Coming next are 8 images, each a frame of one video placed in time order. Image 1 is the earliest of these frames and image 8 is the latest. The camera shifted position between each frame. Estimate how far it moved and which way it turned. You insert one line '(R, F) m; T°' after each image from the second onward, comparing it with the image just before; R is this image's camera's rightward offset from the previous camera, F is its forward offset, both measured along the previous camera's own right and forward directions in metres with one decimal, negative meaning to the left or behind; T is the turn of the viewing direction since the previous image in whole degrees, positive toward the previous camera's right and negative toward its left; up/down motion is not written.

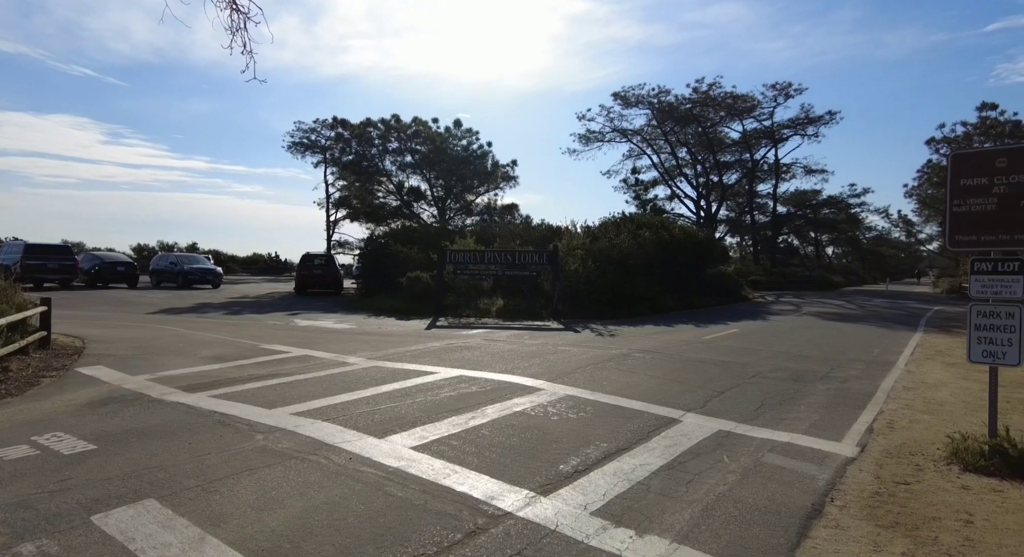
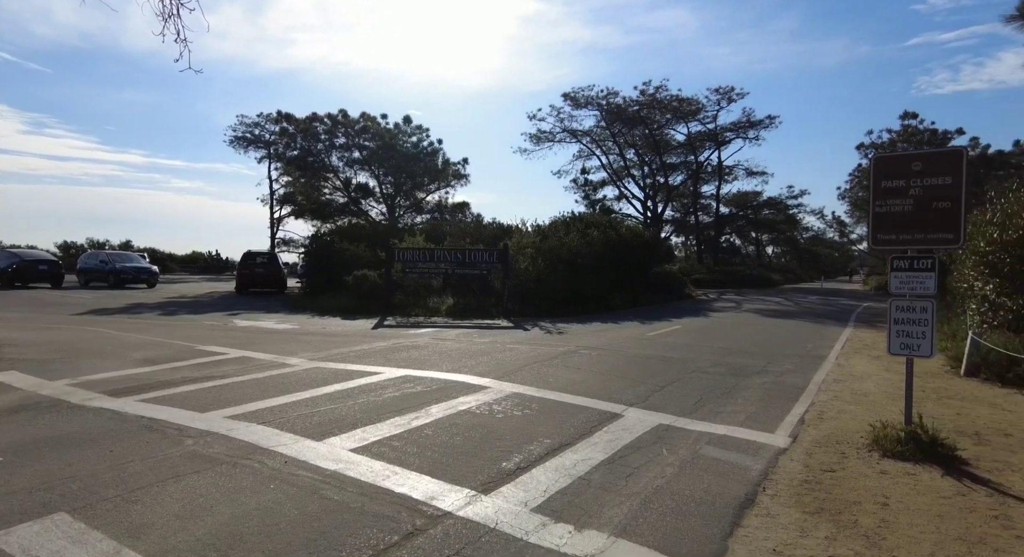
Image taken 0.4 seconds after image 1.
(+0.1, 0.0) m; +5°
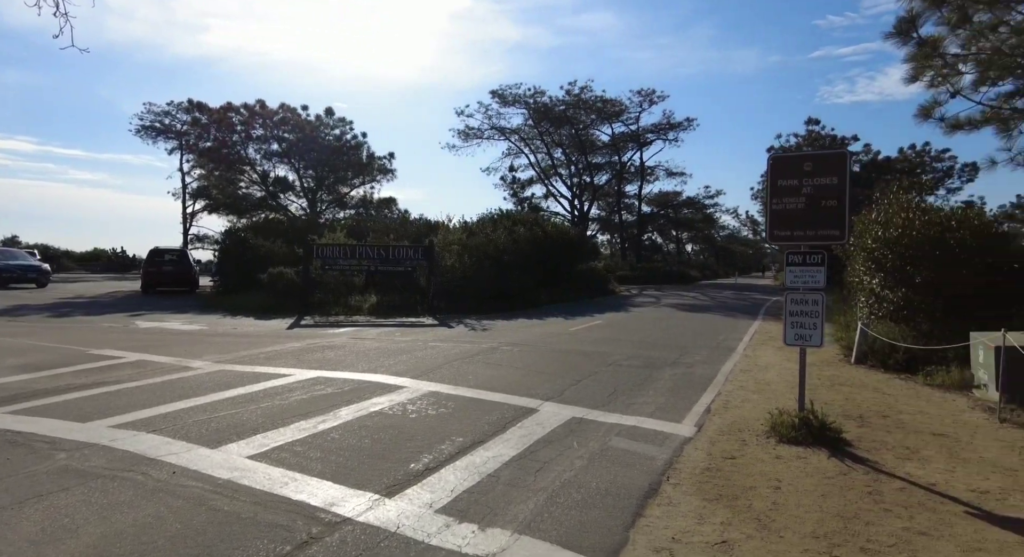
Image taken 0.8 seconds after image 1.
(+0.2, +0.1) m; +7°
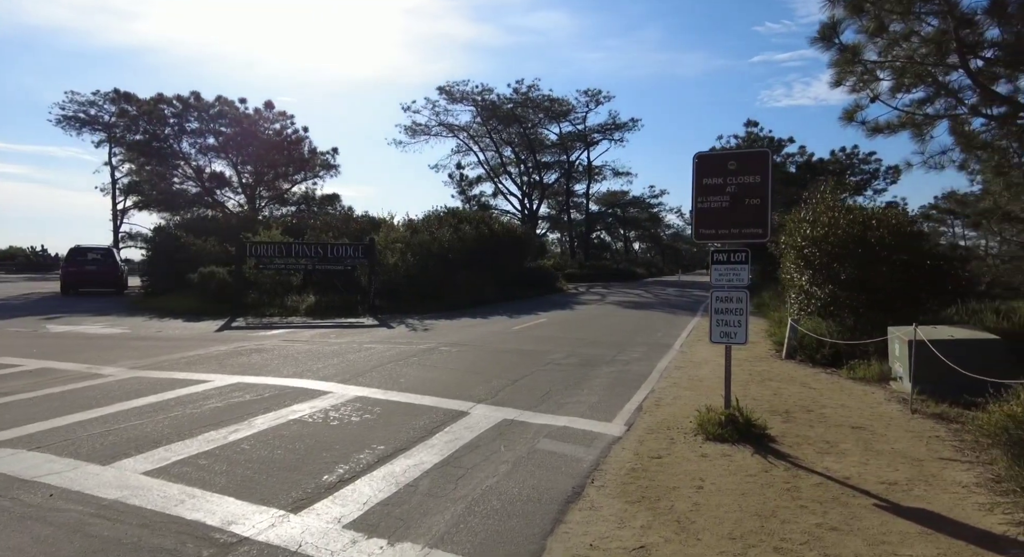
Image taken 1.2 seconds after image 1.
(+0.3, +0.2) m; +5°
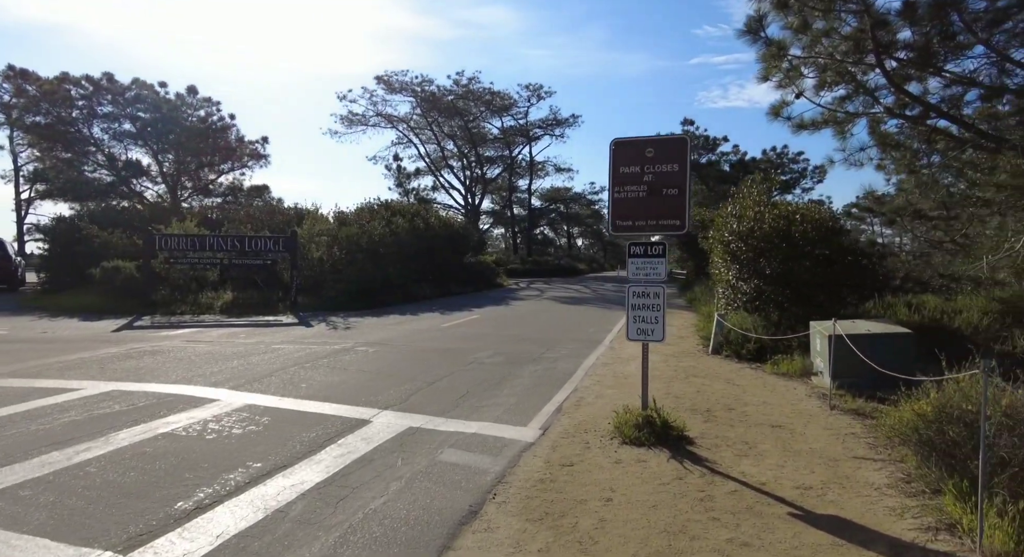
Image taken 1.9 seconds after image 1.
(+0.4, +0.5) m; +6°
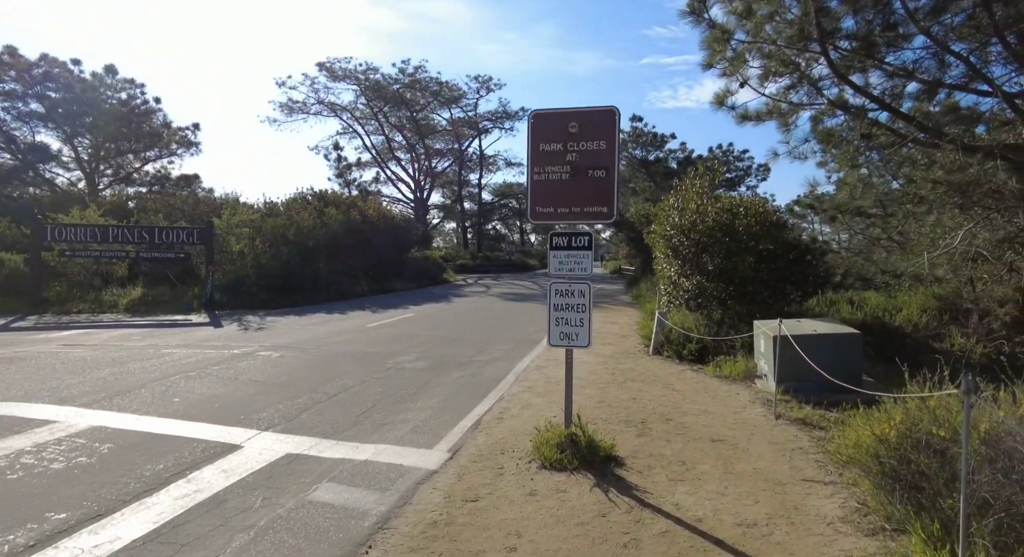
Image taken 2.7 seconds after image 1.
(+0.5, +0.8) m; +5°
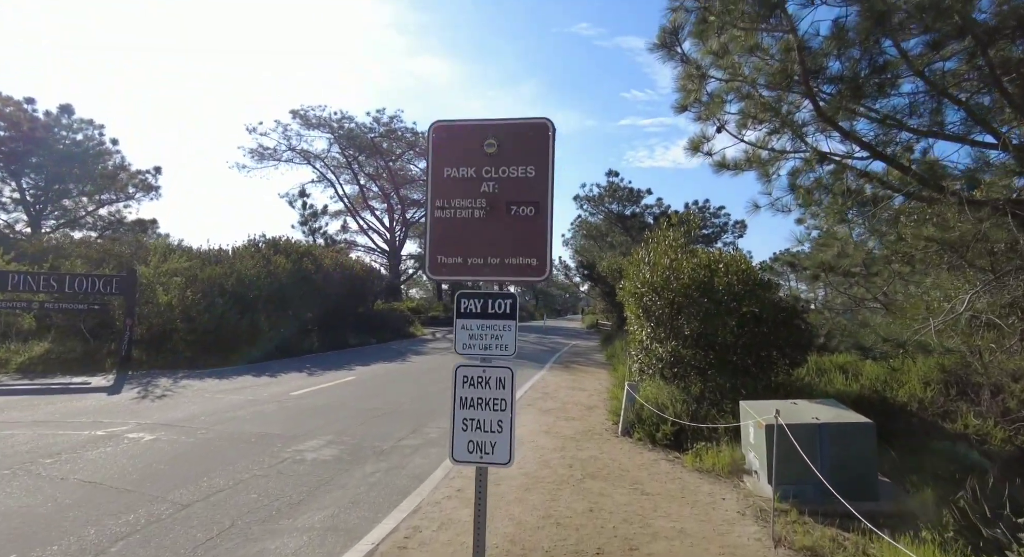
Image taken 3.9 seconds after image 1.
(+0.5, +1.4) m; +2°
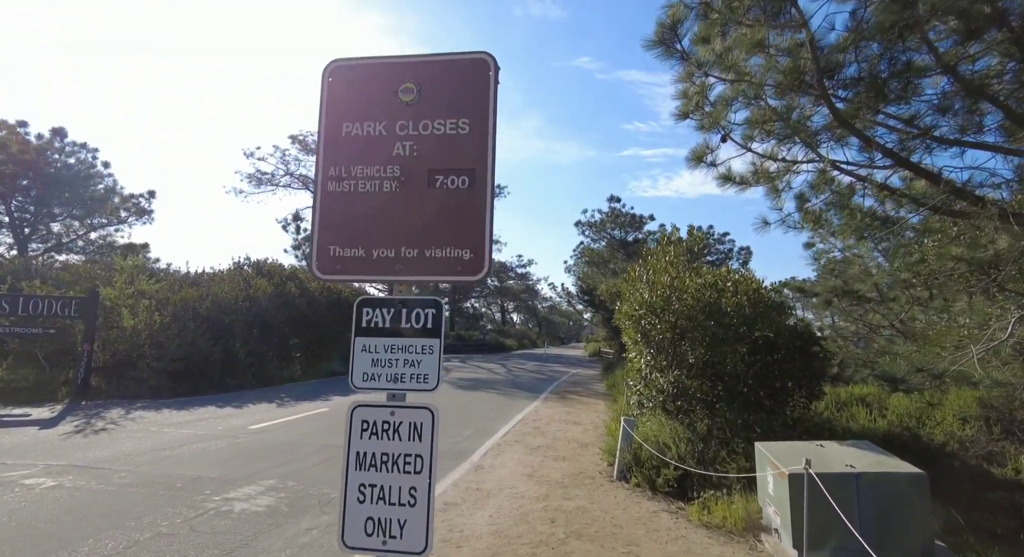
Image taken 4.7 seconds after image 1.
(+0.3, +0.9) m; 0°
